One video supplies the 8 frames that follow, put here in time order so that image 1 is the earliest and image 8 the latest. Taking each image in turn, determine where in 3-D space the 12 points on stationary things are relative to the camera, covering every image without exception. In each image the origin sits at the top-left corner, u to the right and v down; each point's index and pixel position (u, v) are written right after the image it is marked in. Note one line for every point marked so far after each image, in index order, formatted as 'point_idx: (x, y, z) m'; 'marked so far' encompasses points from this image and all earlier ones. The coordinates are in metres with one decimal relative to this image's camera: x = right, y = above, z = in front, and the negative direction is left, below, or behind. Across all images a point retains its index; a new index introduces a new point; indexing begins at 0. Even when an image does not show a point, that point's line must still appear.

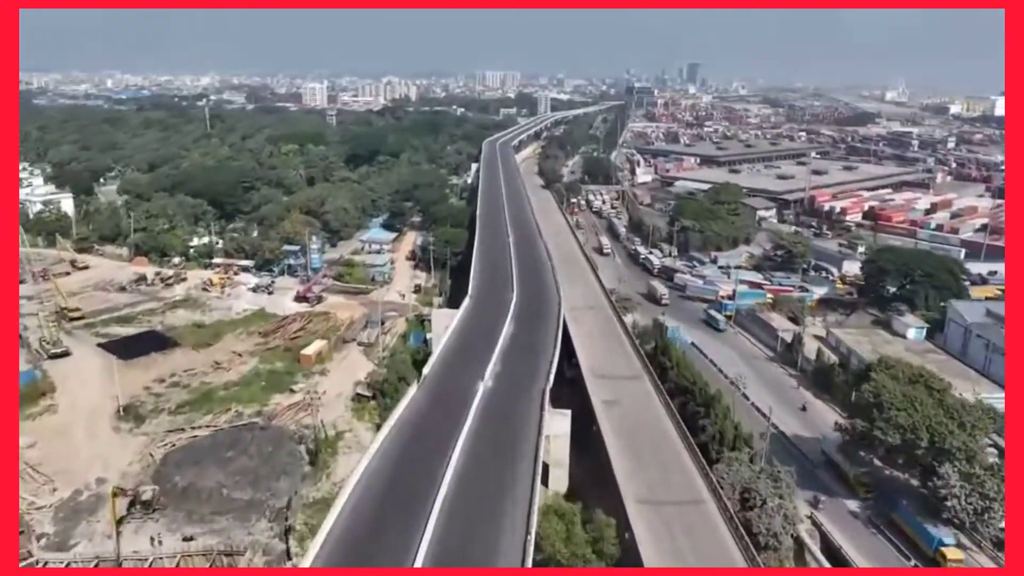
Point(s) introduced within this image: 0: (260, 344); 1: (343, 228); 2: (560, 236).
0: (-4.4, -1.0, +12.2) m
1: (-4.8, +1.7, +19.4) m
2: (+1.3, +1.3, +18.4) m
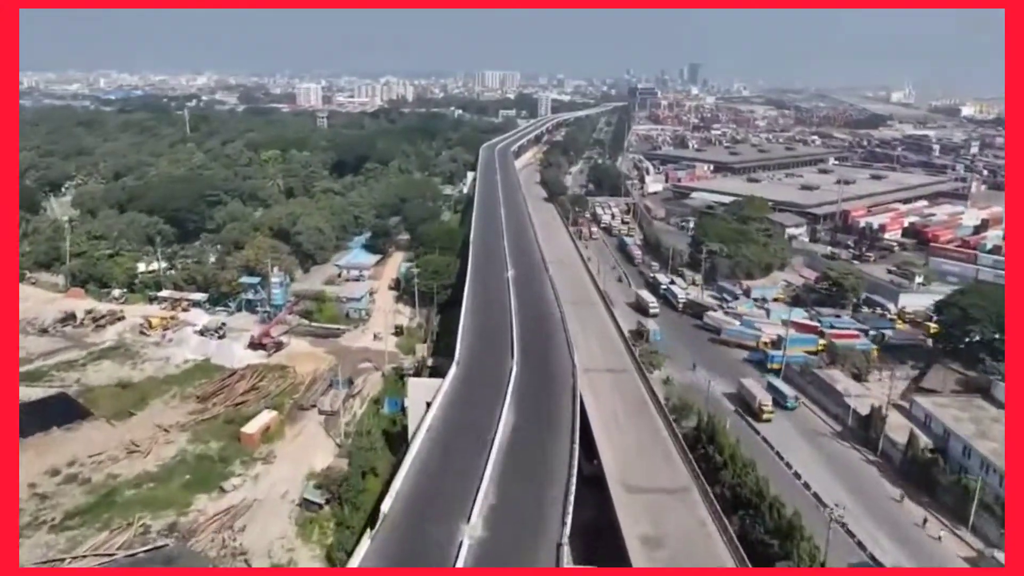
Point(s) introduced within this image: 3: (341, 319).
0: (-4.5, -1.8, +9.7) m
1: (-4.8, +0.9, +16.9) m
2: (+1.3, +0.6, +16.0) m
3: (-3.4, -0.7, +13.7) m
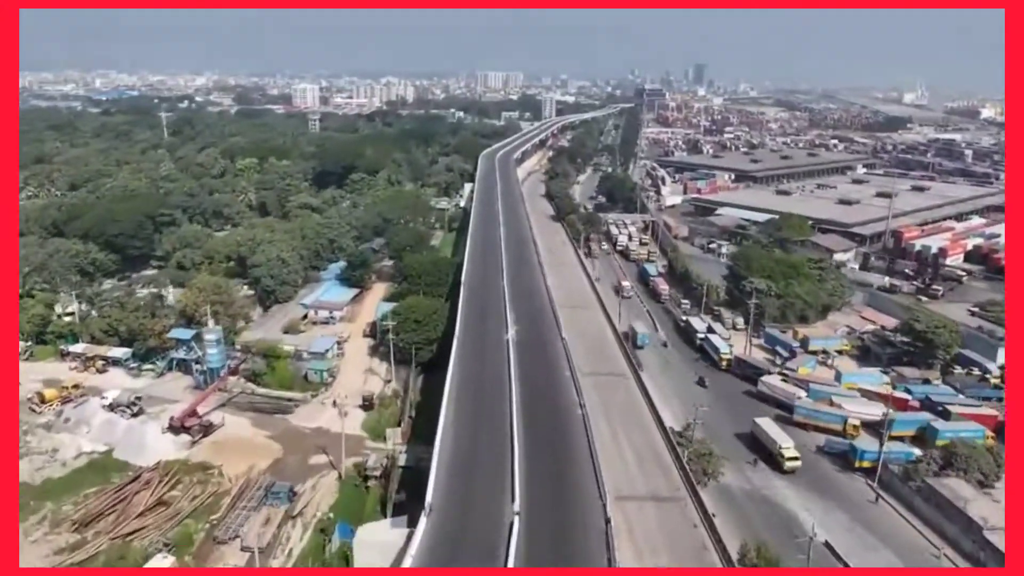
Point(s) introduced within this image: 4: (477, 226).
0: (-4.4, -2.6, +6.8) m
1: (-4.7, 0.0, +14.0) m
2: (+1.3, -0.3, +13.1) m
3: (-3.4, -1.5, +10.9) m
4: (-1.0, +1.9, +19.0) m
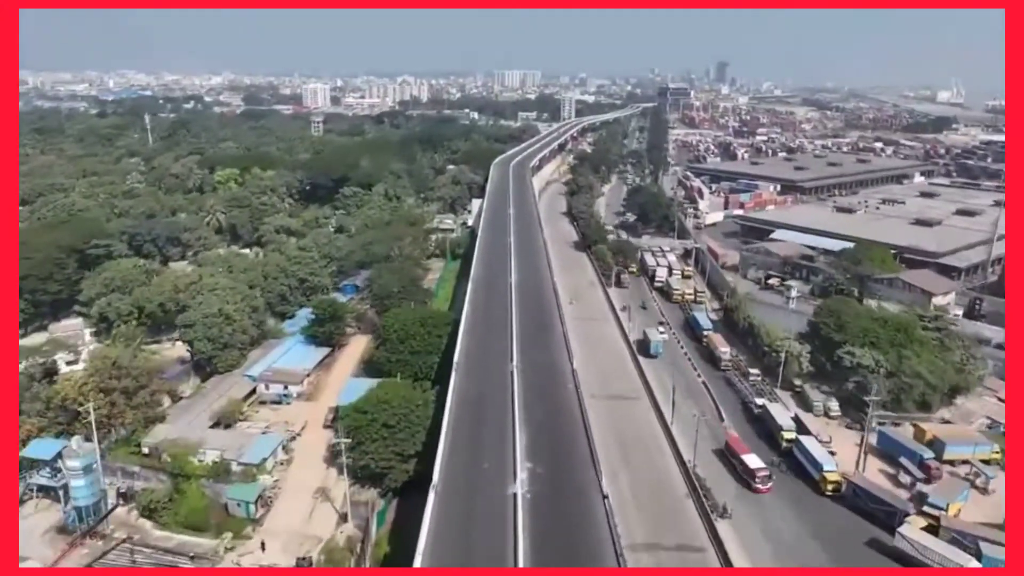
0: (-4.4, -3.6, +3.5) m
1: (-4.5, -1.0, +10.7) m
2: (+1.5, -1.3, +9.6) m
3: (-3.3, -2.5, +7.5) m
4: (-0.6, +0.9, +15.6) m
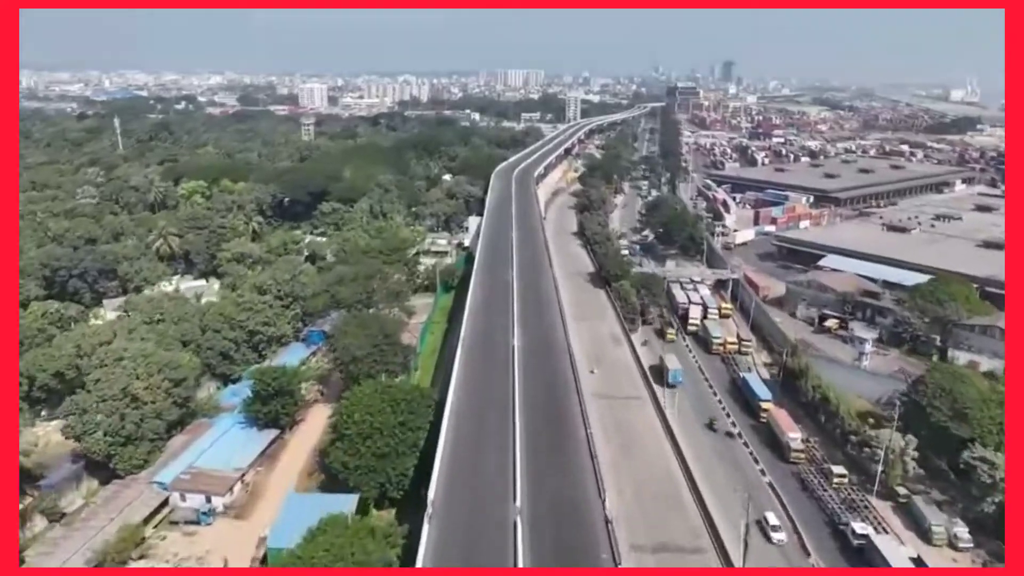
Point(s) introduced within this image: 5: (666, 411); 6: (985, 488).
0: (-4.4, -4.5, +0.8) m
1: (-4.5, -1.8, +8.0) m
2: (+1.5, -2.2, +6.9) m
3: (-3.2, -3.4, +4.8) m
4: (-0.6, 0.0, +12.8) m
5: (+2.1, -1.7, +9.4) m
6: (+4.9, -2.0, +7.1) m
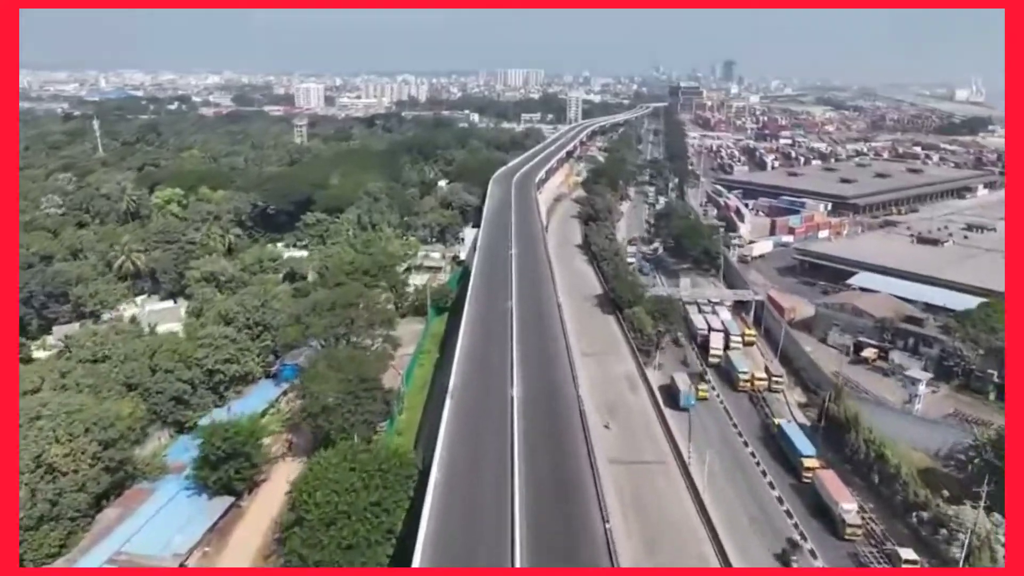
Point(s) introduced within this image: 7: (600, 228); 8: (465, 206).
0: (-4.4, -4.9, -0.7) m
1: (-4.5, -2.3, +6.5) m
2: (+1.5, -2.6, +5.4) m
3: (-3.3, -3.8, +3.3) m
4: (-0.6, -0.4, +11.3) m
5: (+2.1, -2.1, +7.9) m
6: (+4.9, -2.5, +5.7) m
7: (+2.2, +1.4, +17.1) m
8: (-1.3, +2.4, +19.7) m
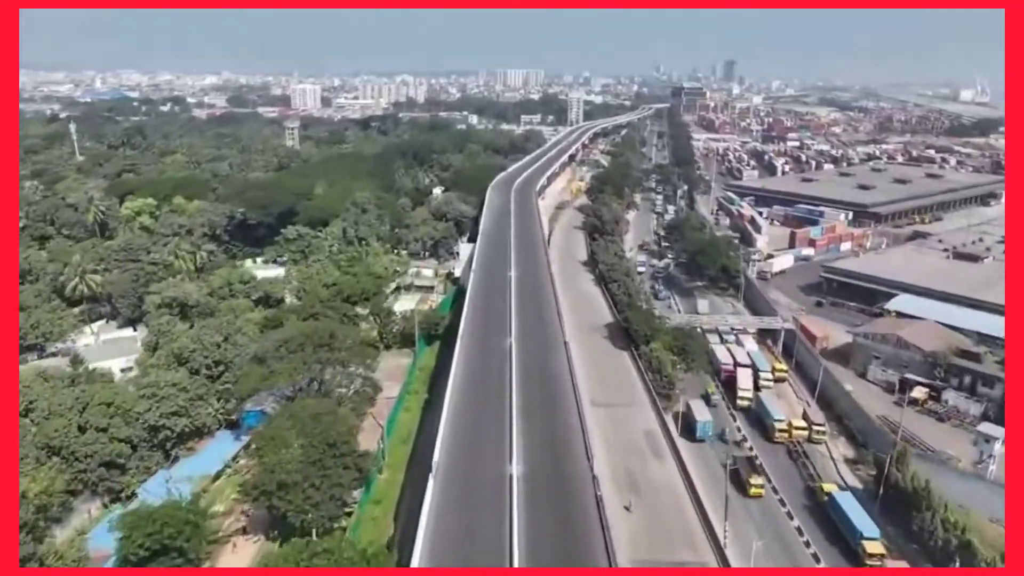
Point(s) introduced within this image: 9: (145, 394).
0: (-4.4, -5.4, -2.2) m
1: (-4.5, -2.7, +5.0) m
2: (+1.5, -3.1, +3.9) m
3: (-3.3, -4.3, +1.8) m
4: (-0.6, -0.9, +9.9) m
5: (+2.1, -2.6, +6.4) m
6: (+4.9, -2.9, +4.2) m
7: (+2.2, +1.0, +15.6) m
8: (-1.4, +1.9, +18.3) m
9: (-4.4, -1.2, +8.2) m
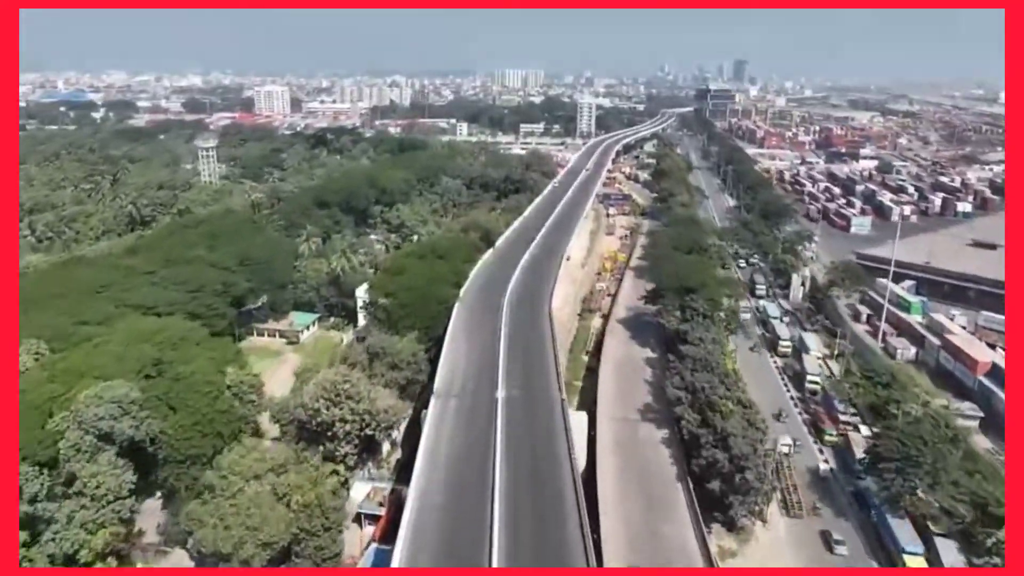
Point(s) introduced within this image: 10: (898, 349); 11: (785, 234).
0: (-4.5, -8.8, -13.1) m
1: (-4.6, -6.1, -5.9) m
2: (+1.4, -6.4, -7.0) m
3: (-3.4, -7.7, -9.1) m
4: (-0.7, -4.2, -1.1) m
5: (+2.0, -6.0, -4.5) m
6: (+4.8, -6.3, -6.7) m
7: (+2.0, -2.4, +4.7) m
8: (-1.5, -1.5, +7.3) m
9: (-4.5, -4.6, -2.7) m
10: (+6.9, -0.9, +12.3) m
11: (+7.0, +1.4, +17.6) m
